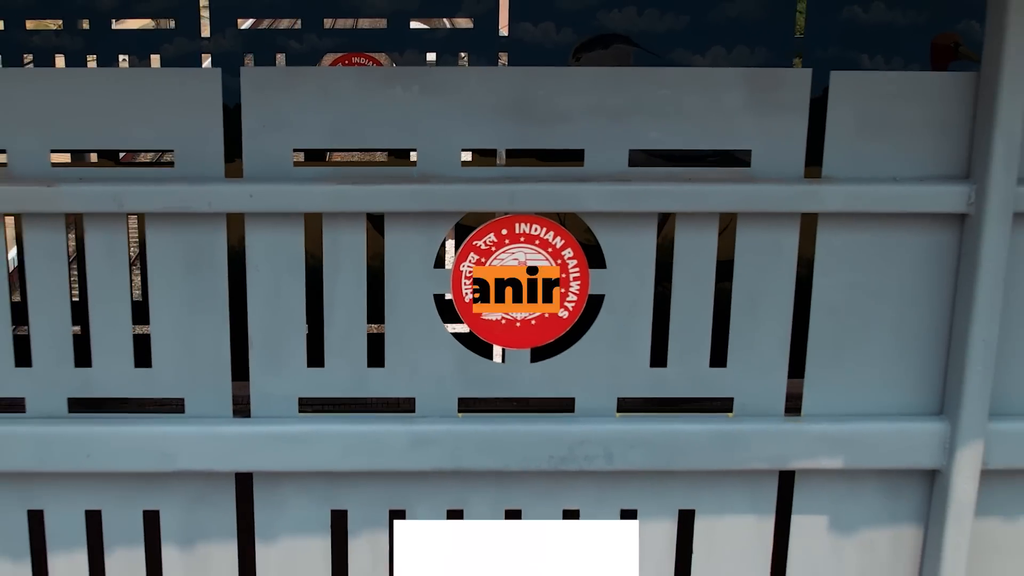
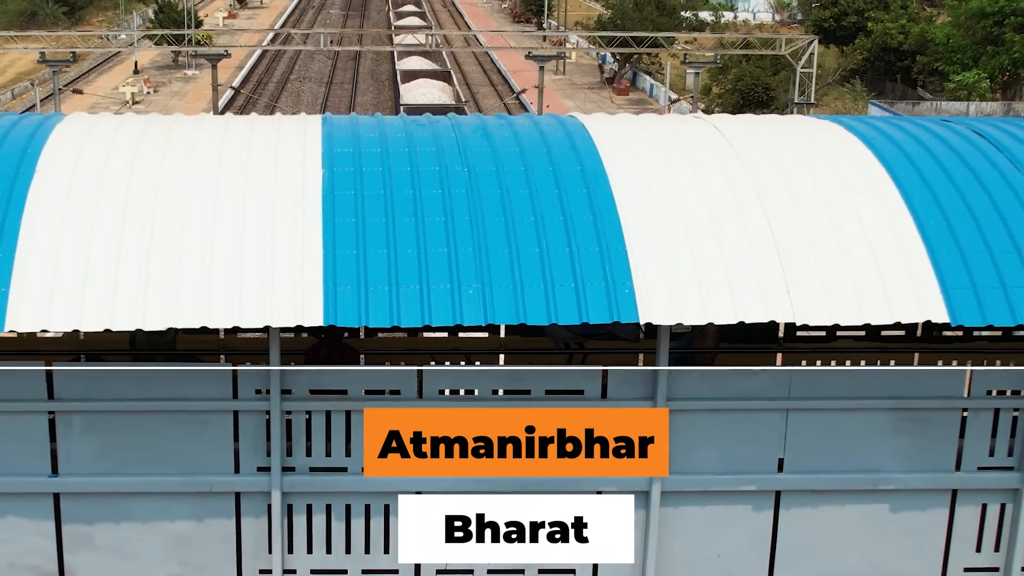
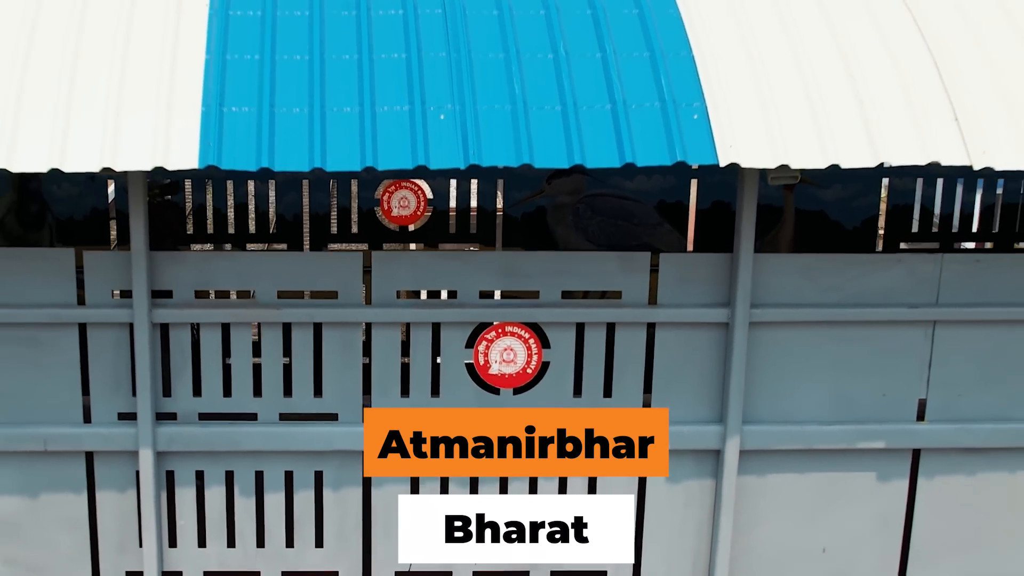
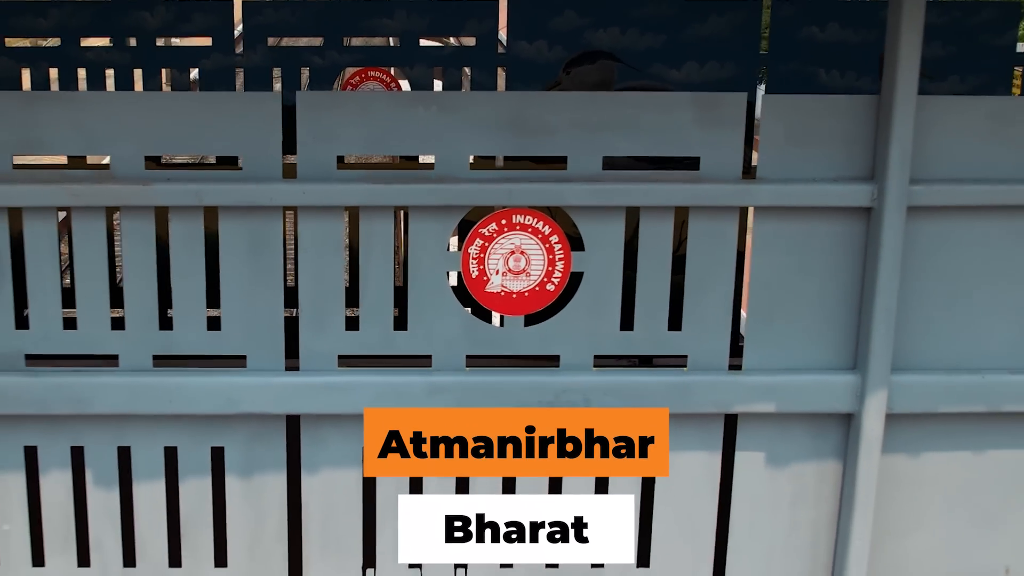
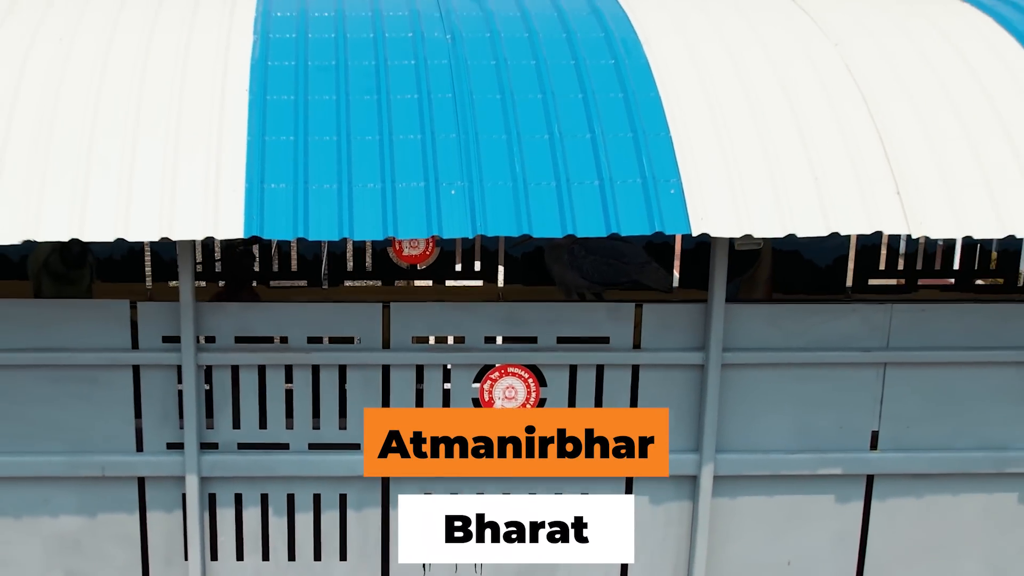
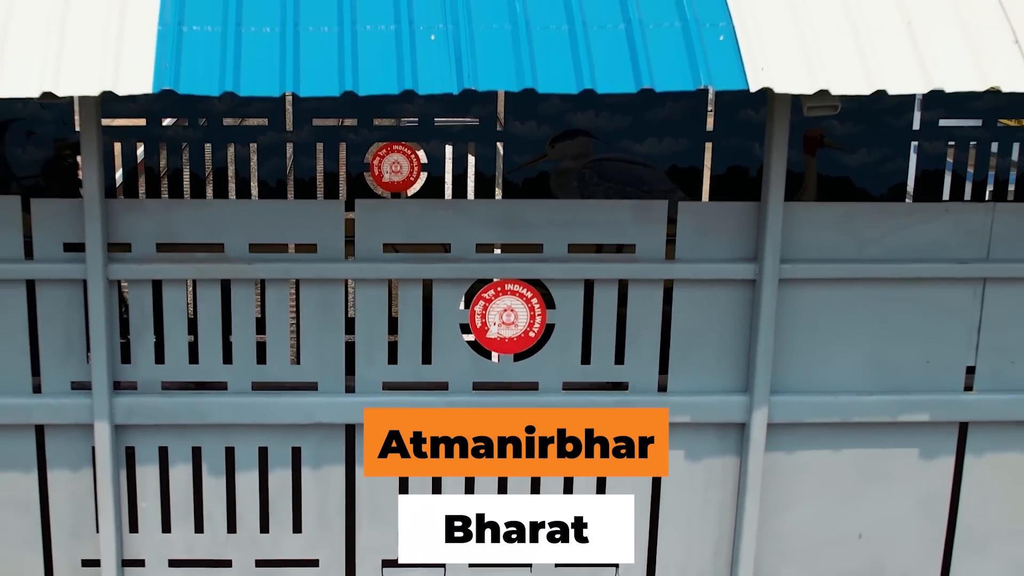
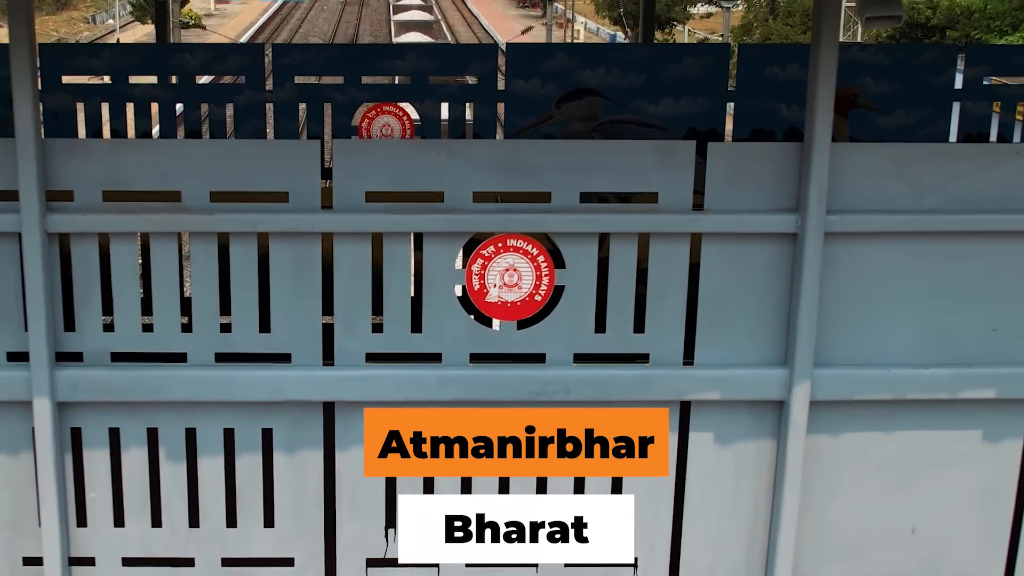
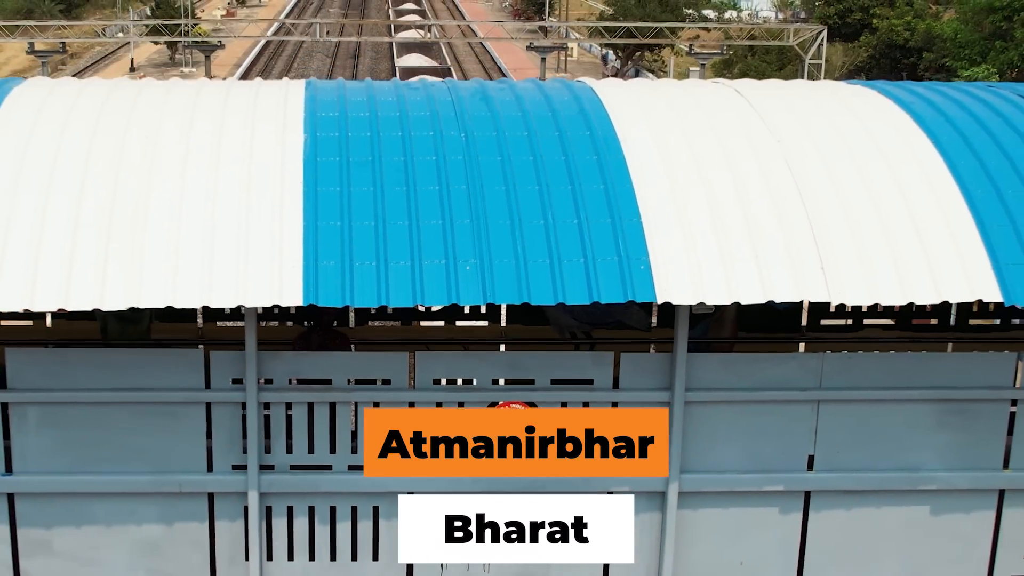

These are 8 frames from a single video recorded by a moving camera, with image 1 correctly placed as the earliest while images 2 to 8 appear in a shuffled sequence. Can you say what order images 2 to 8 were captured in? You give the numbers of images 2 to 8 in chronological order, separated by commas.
4, 7, 6, 3, 5, 8, 2
